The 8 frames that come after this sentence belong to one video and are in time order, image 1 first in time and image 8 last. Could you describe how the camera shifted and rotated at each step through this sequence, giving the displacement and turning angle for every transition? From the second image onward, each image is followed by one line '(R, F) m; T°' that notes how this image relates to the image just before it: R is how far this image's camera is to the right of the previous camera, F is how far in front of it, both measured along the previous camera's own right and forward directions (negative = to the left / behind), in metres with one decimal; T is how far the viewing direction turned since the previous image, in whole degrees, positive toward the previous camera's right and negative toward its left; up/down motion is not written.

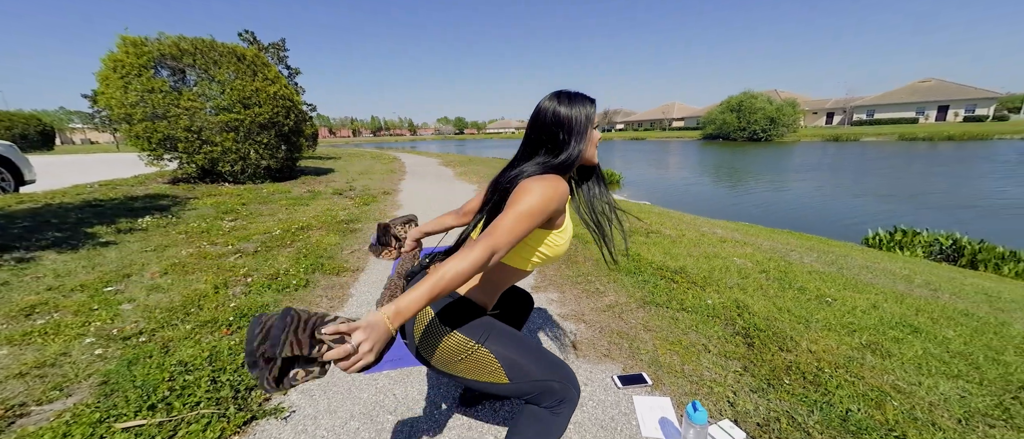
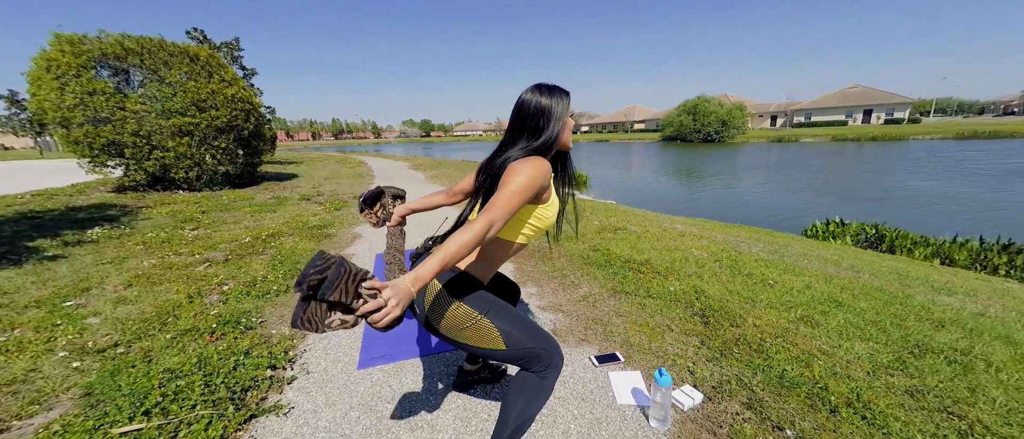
(-0.1, -0.2) m; +5°
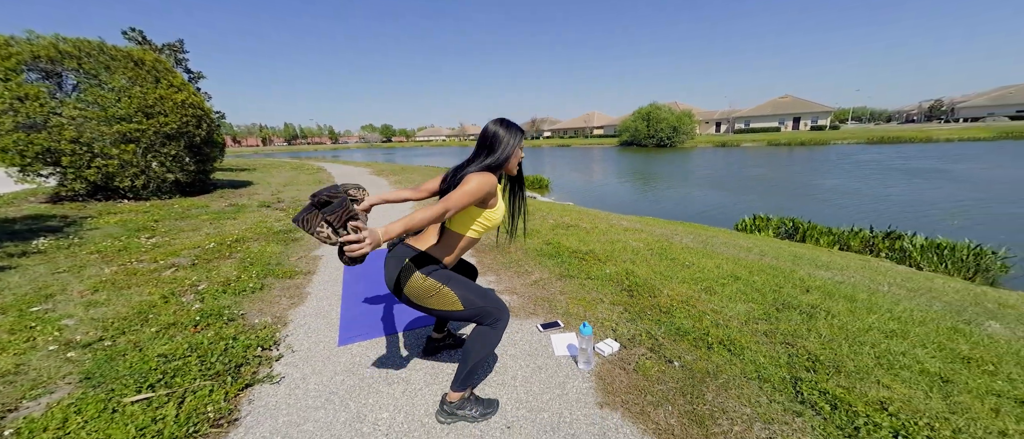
(+0.1, -0.6) m; +6°
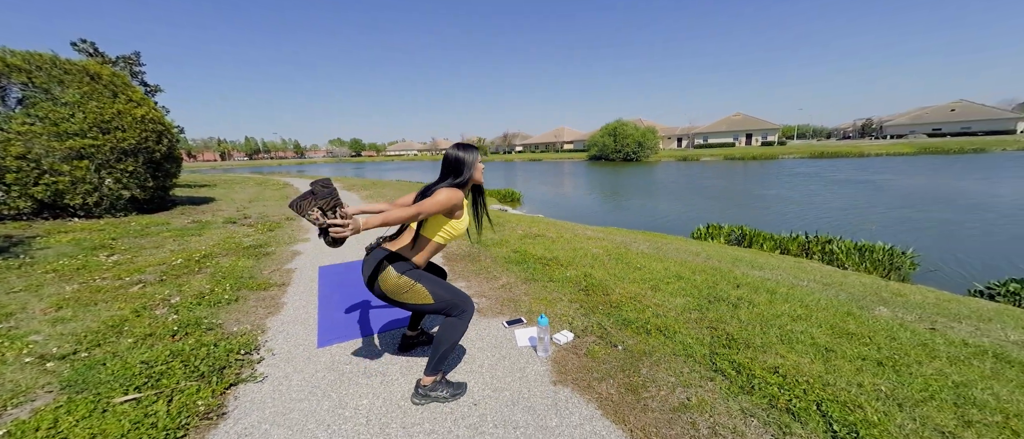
(+0.1, -0.4) m; +4°
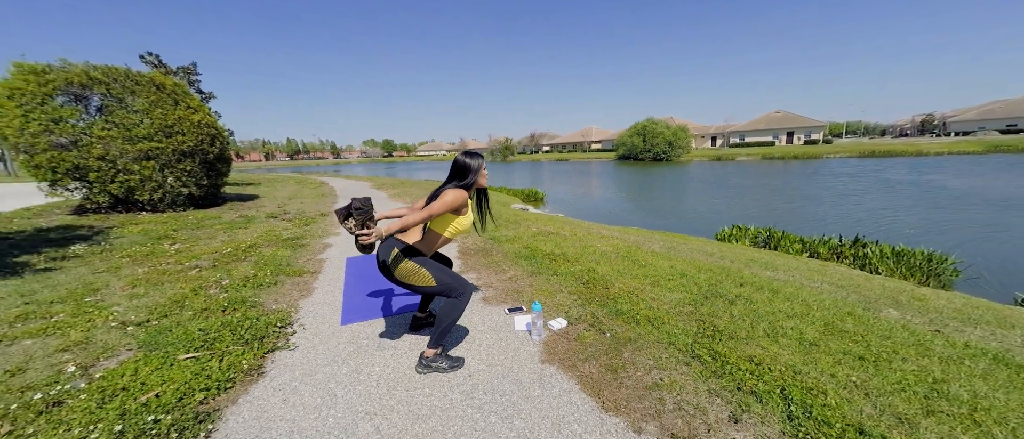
(+0.3, -0.3) m; -5°
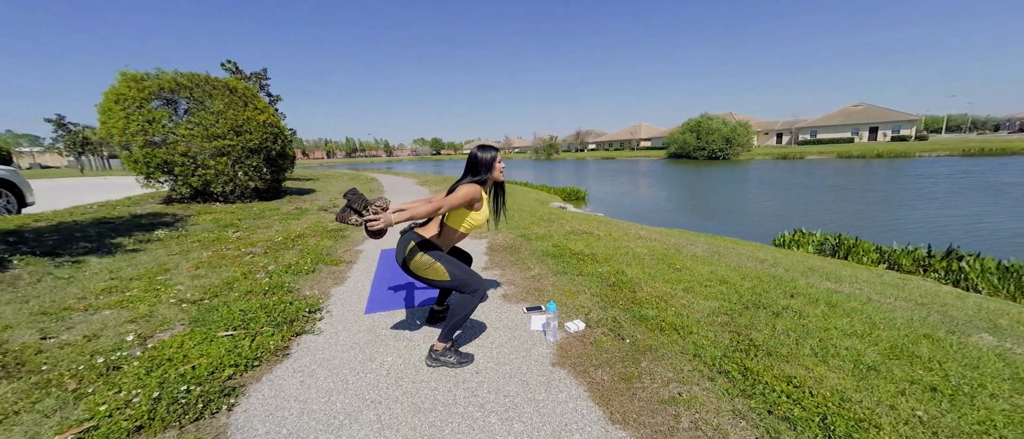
(+0.3, +0.1) m; -7°
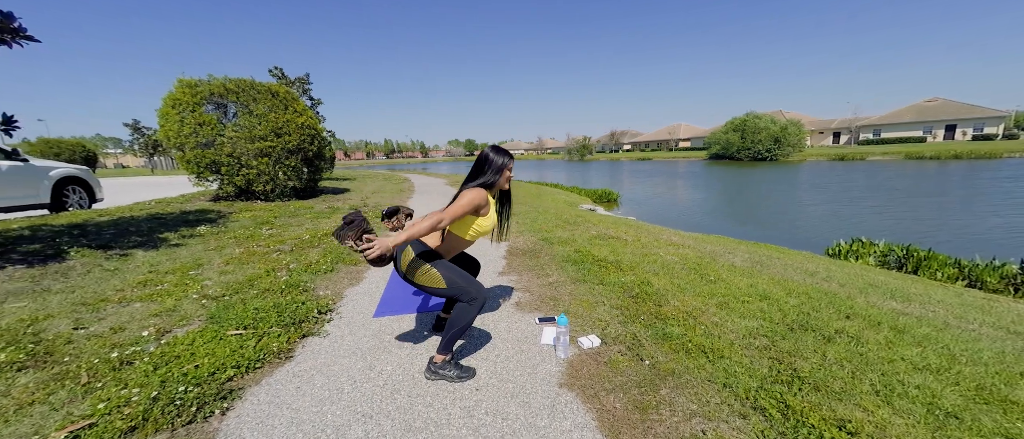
(+0.2, +0.2) m; -5°
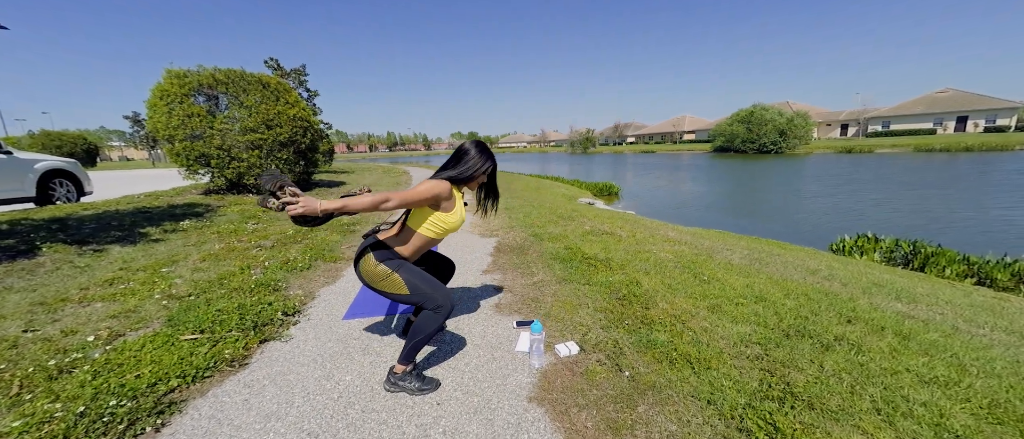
(+0.3, +0.3) m; -1°
